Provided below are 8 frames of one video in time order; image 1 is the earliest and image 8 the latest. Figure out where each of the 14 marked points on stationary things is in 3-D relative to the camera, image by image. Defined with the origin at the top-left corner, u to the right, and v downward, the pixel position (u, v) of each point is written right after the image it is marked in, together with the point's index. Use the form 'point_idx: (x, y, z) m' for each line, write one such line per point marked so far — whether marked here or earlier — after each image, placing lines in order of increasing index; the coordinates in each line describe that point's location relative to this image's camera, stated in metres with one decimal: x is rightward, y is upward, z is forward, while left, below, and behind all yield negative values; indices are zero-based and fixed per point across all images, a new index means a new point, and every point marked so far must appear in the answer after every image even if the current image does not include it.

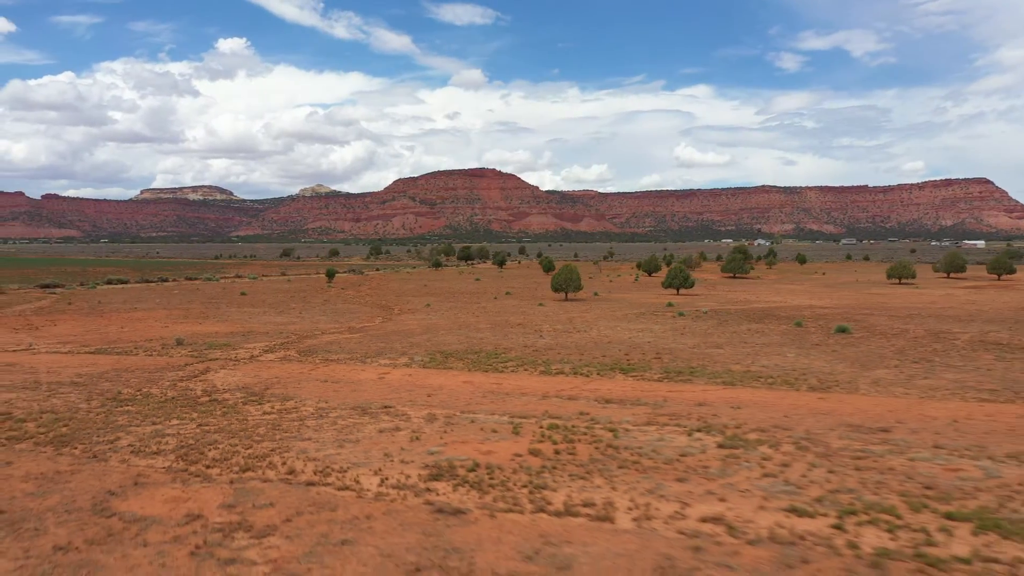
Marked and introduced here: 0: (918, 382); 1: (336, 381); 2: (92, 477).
0: (+6.0, -1.4, +12.4) m
1: (-2.7, -1.3, +12.4) m
2: (-3.6, -1.6, +7.2) m
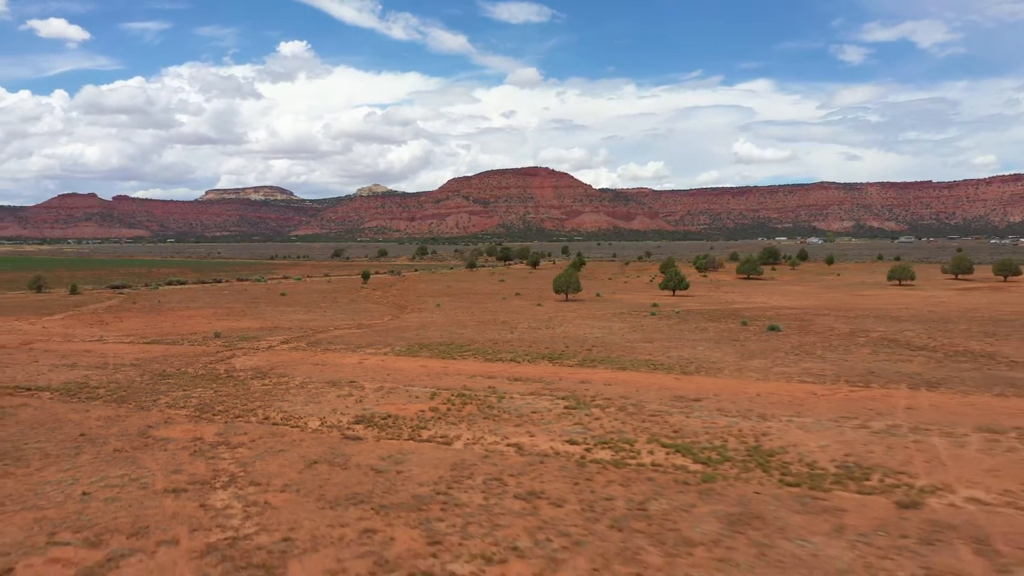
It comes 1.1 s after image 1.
0: (+4.9, -1.5, +15.7) m
1: (-3.7, -1.5, +16.3) m
2: (-5.0, -1.7, +11.2) m
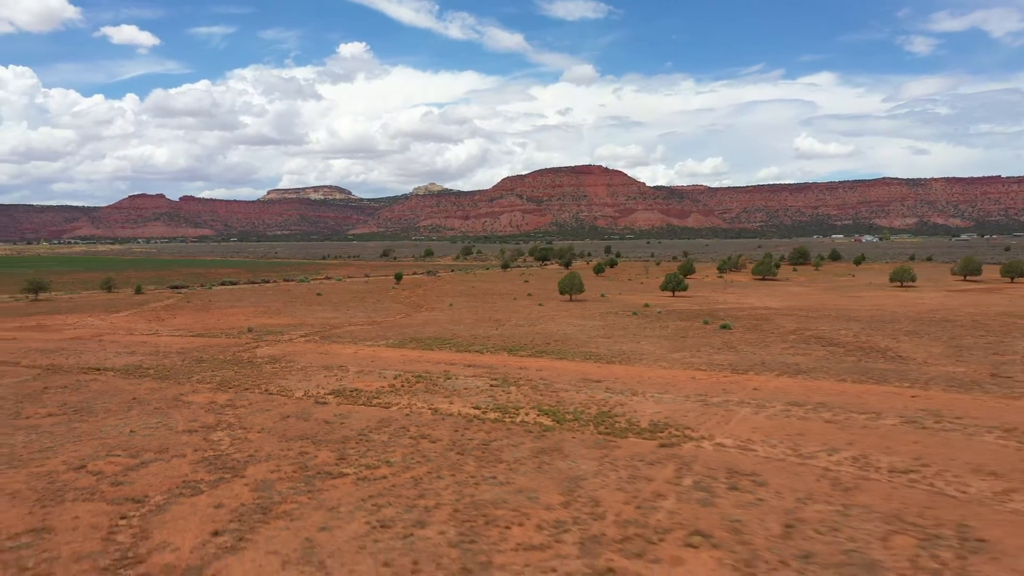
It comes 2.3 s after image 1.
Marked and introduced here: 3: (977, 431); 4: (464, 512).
0: (+4.0, -1.6, +19.2) m
1: (-4.5, -1.6, +20.3) m
2: (-6.2, -1.9, +15.3) m
3: (+6.5, -2.0, +11.6) m
4: (-0.5, -2.2, +8.3) m
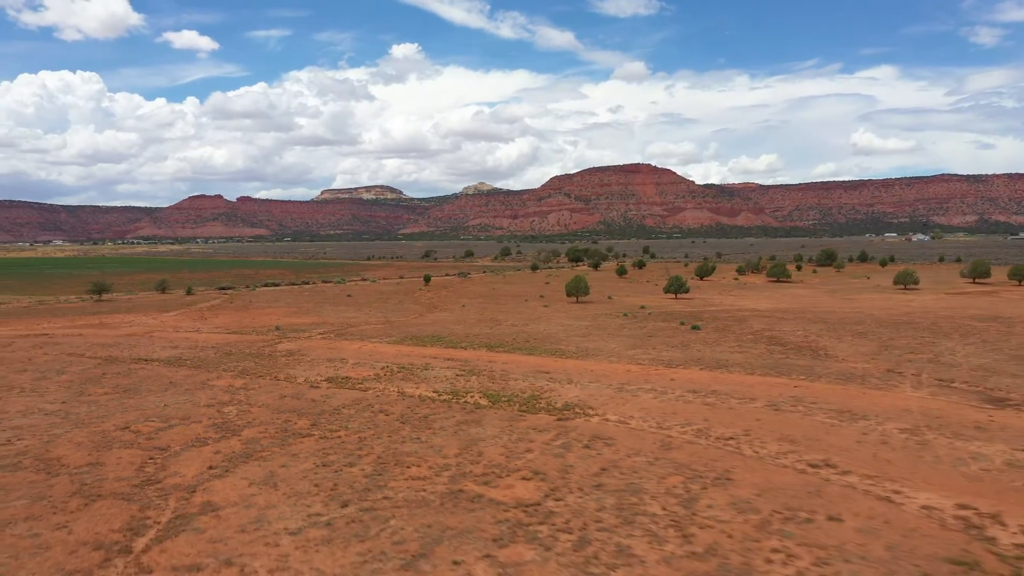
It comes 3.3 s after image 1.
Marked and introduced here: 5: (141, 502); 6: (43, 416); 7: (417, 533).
0: (+3.4, -1.8, +22.3) m
1: (-5.1, -1.7, +24.0) m
2: (-7.1, -2.0, +19.2) m
3: (+5.4, -2.2, +14.7) m
4: (-1.8, -2.4, +11.8) m
5: (-4.4, -2.5, +9.7) m
6: (-8.1, -2.2, +14.3) m
7: (-1.0, -2.6, +8.7) m
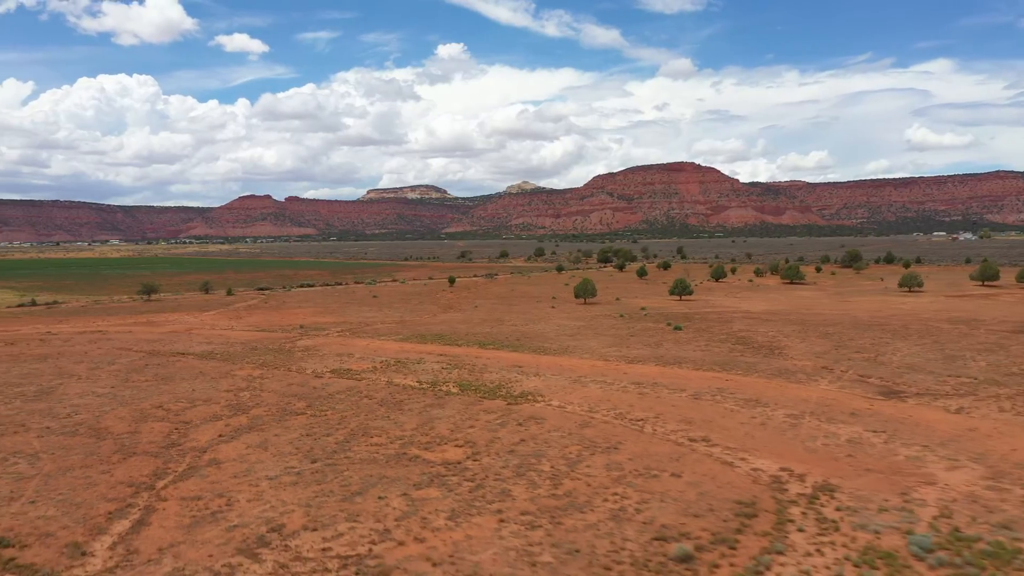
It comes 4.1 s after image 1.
0: (+2.9, -2.0, +25.2) m
1: (-5.5, -1.8, +27.3) m
2: (-7.7, -2.2, +22.6) m
3: (+4.5, -2.4, +17.4) m
4: (-2.8, -2.5, +14.9) m
5: (-5.5, -2.7, +13.0) m
6: (-9.0, -2.3, +17.8) m
7: (-2.2, -2.7, +11.8) m
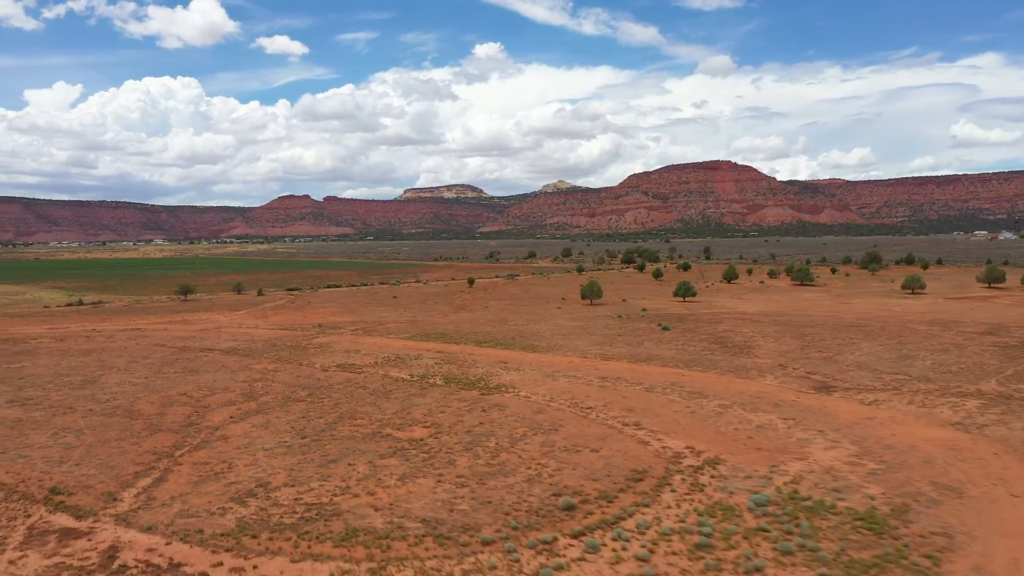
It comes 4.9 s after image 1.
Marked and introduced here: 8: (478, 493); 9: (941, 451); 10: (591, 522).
0: (+2.6, -2.1, +27.6) m
1: (-5.6, -1.9, +30.2) m
2: (-8.1, -2.3, +25.5) m
3: (+3.9, -2.5, +19.8) m
4: (-3.6, -2.7, +17.6) m
5: (-6.3, -2.8, +15.9) m
6: (-9.6, -2.4, +20.8) m
7: (-3.1, -2.8, +14.5) m
8: (-0.5, -3.0, +12.0) m
9: (+7.3, -2.8, +14.0) m
10: (+1.0, -3.0, +10.7) m
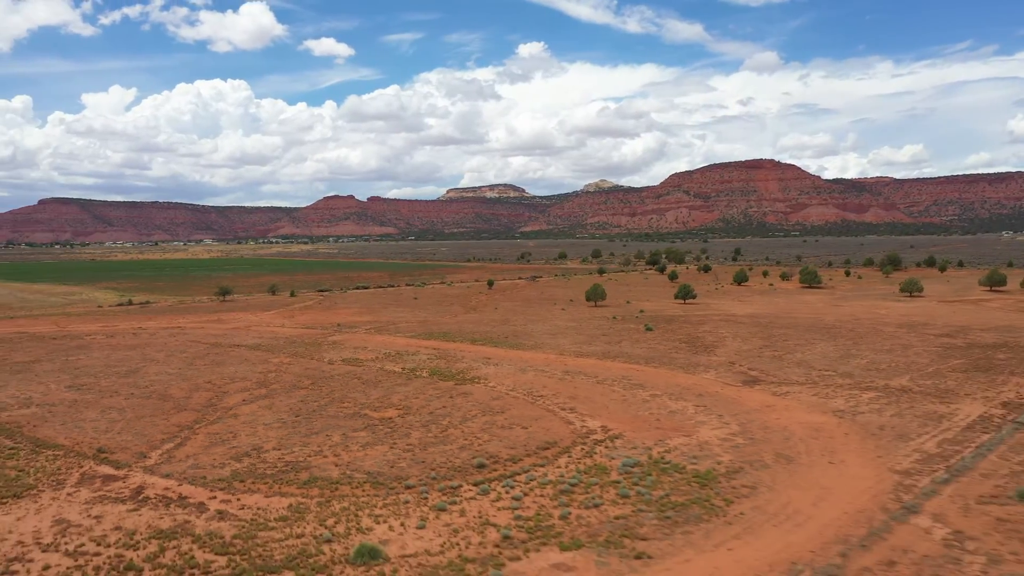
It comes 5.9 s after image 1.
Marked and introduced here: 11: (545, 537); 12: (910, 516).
0: (+2.2, -2.3, +31.0) m
1: (-6.0, -2.1, +34.0) m
2: (-8.7, -2.4, +29.5) m
3: (+3.0, -2.7, +23.1) m
4: (-4.6, -2.8, +21.4) m
5: (-7.4, -3.0, +19.7) m
6: (-10.4, -2.6, +24.9) m
7: (-4.2, -3.0, +18.2) m
8: (-1.8, -3.2, +15.6) m
9: (+6.1, -3.0, +17.2) m
10: (-0.3, -3.2, +14.2) m
11: (+0.4, -3.4, +11.2) m
12: (+5.7, -3.3, +11.9) m
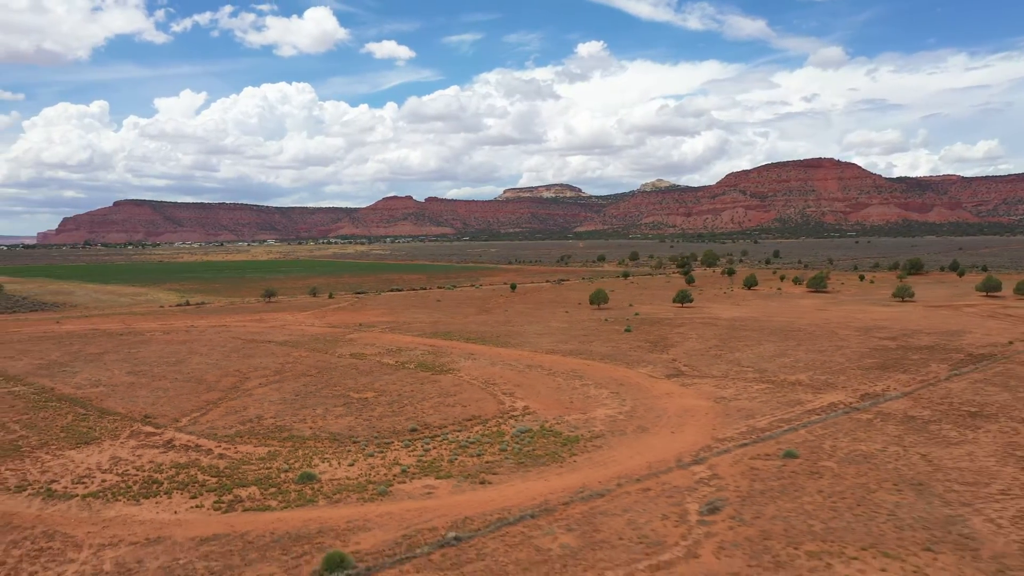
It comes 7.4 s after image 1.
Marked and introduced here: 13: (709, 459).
0: (+1.5, -2.6, +36.2) m
1: (-6.4, -2.4, +39.7) m
2: (-9.4, -2.7, +35.4) m
3: (+1.8, -3.0, +28.2) m
4: (-5.9, -3.1, +27.0) m
5: (-8.8, -3.2, +25.6) m
6: (-11.5, -2.8, +30.9) m
7: (-5.8, -3.3, +23.8) m
8: (-3.5, -3.5, +21.0) m
9: (+4.4, -3.3, +22.0) m
10: (-2.2, -3.5, +19.5) m
11: (-1.7, -3.7, +16.5) m
12: (+3.7, -3.6, +16.8) m
13: (+4.1, -3.6, +17.2) m
